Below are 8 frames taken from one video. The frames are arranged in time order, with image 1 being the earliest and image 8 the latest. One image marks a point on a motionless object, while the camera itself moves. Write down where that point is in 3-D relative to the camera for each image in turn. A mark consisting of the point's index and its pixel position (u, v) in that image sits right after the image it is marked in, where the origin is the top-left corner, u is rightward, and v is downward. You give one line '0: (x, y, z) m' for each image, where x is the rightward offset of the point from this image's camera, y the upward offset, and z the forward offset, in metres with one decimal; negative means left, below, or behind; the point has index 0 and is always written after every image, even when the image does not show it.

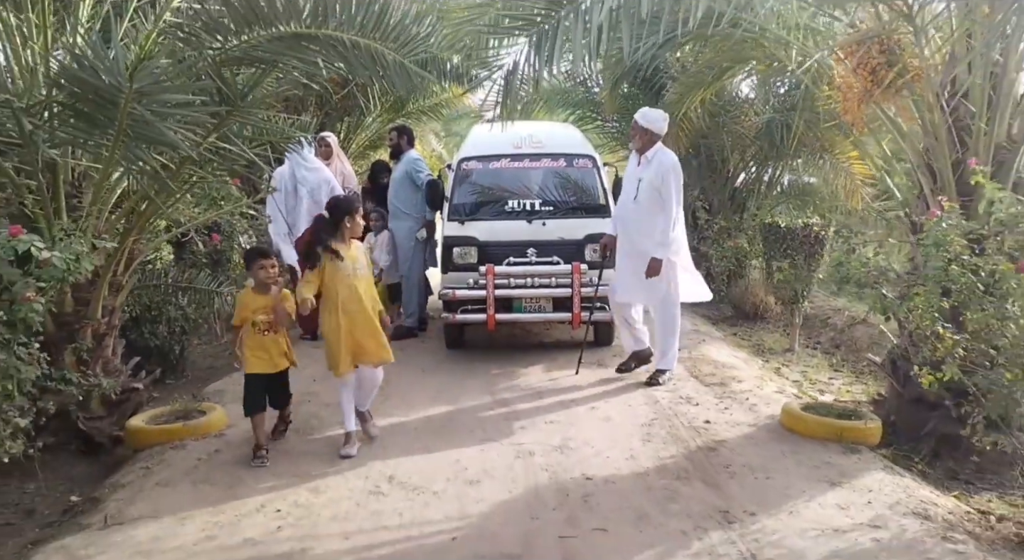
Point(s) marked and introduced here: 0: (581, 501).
0: (+0.4, -1.1, +4.1) m
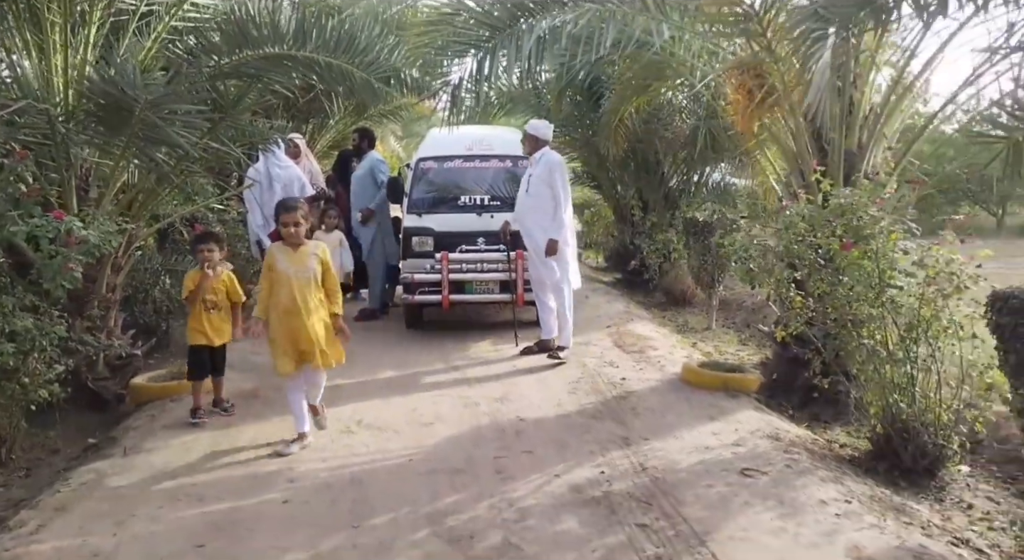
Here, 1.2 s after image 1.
0: (0.0, -1.0, +5.1) m
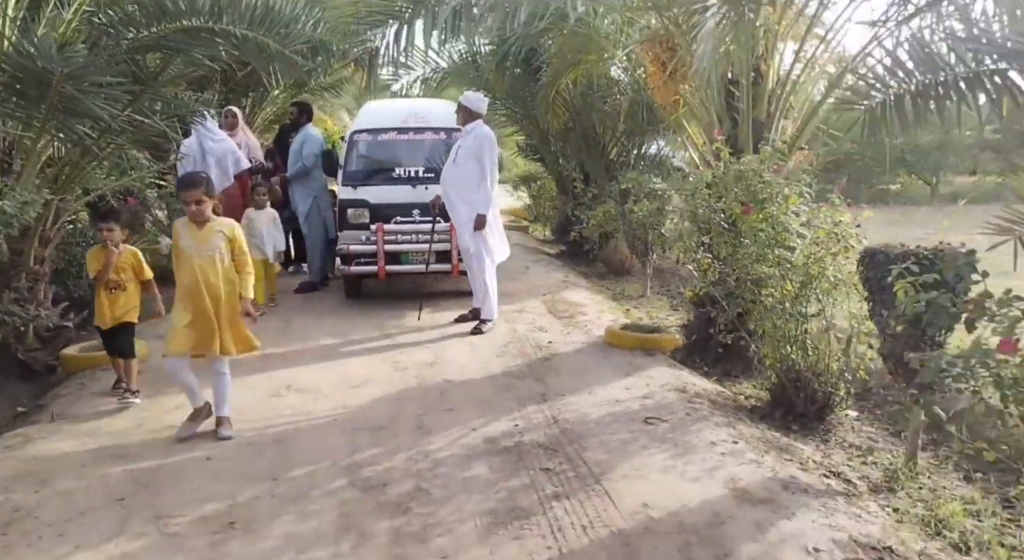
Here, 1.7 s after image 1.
0: (-0.5, -0.7, +5.3) m
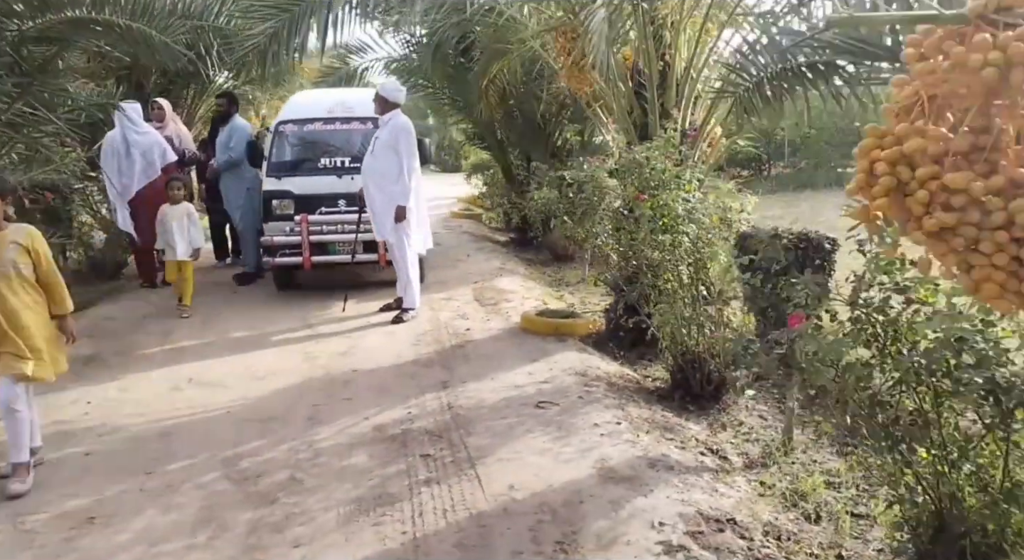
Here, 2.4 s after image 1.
0: (-1.2, -0.7, +5.3) m
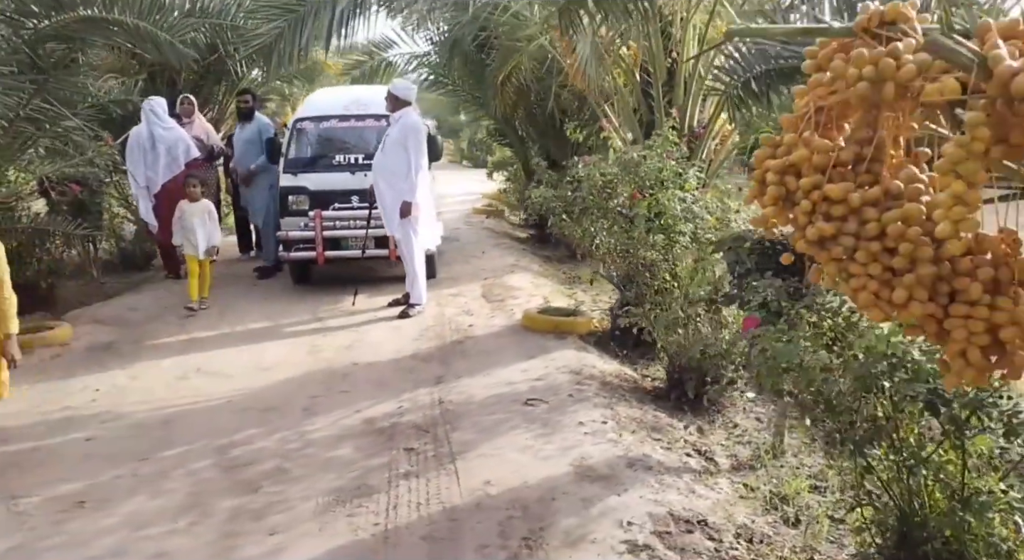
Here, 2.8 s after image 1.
0: (-1.2, -0.6, +5.4) m
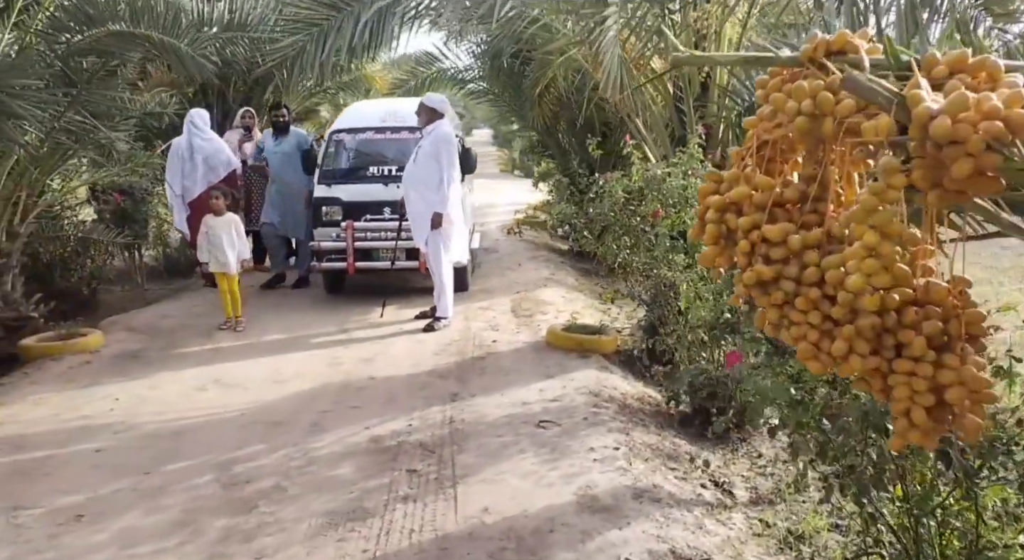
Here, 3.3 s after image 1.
0: (-1.1, -0.7, +5.4) m
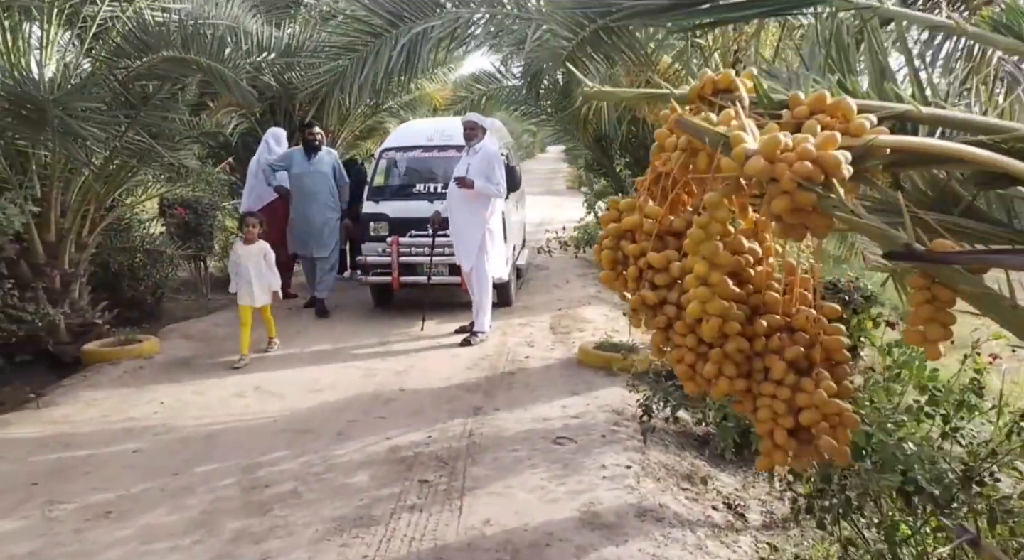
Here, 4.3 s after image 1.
0: (-0.9, -0.8, +5.5) m
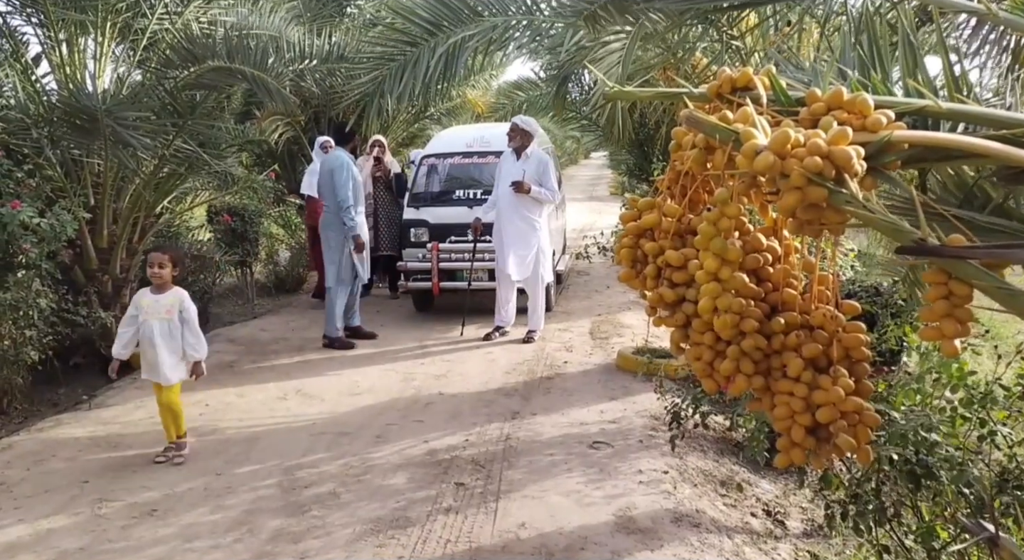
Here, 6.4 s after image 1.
0: (-0.6, -0.9, +5.6) m
